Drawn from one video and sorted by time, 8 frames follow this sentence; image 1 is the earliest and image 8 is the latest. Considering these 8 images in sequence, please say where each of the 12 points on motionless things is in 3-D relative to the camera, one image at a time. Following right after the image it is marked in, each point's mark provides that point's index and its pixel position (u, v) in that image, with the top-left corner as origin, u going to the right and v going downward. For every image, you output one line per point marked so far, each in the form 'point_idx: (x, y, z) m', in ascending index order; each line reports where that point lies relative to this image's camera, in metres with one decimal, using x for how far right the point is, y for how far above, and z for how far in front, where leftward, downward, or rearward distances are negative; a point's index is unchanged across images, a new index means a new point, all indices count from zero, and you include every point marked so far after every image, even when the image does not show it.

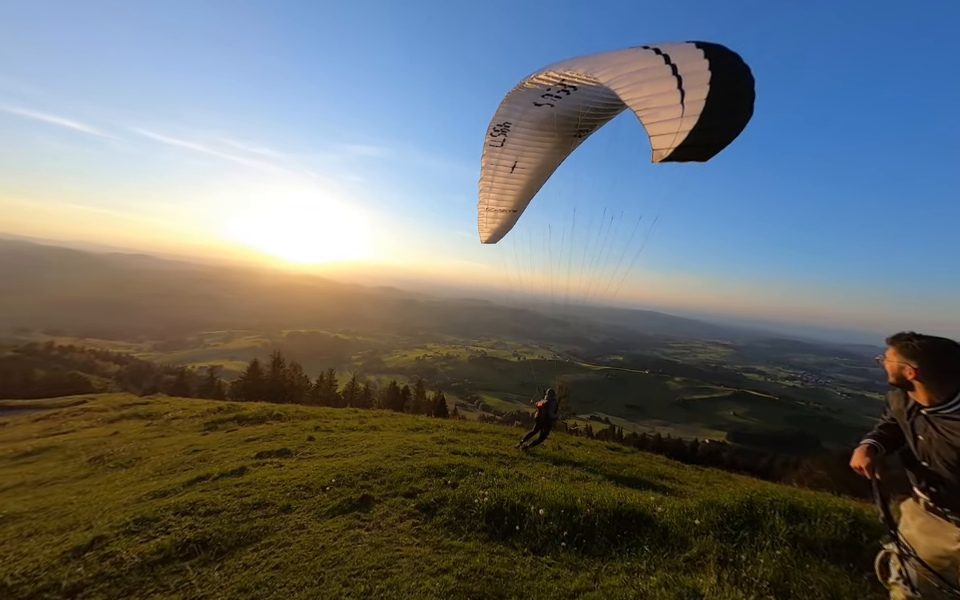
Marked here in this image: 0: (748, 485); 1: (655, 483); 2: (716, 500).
0: (+8.2, -5.8, +13.3) m
1: (+4.6, -4.8, +11.0) m
2: (+4.1, -3.5, +7.3) m
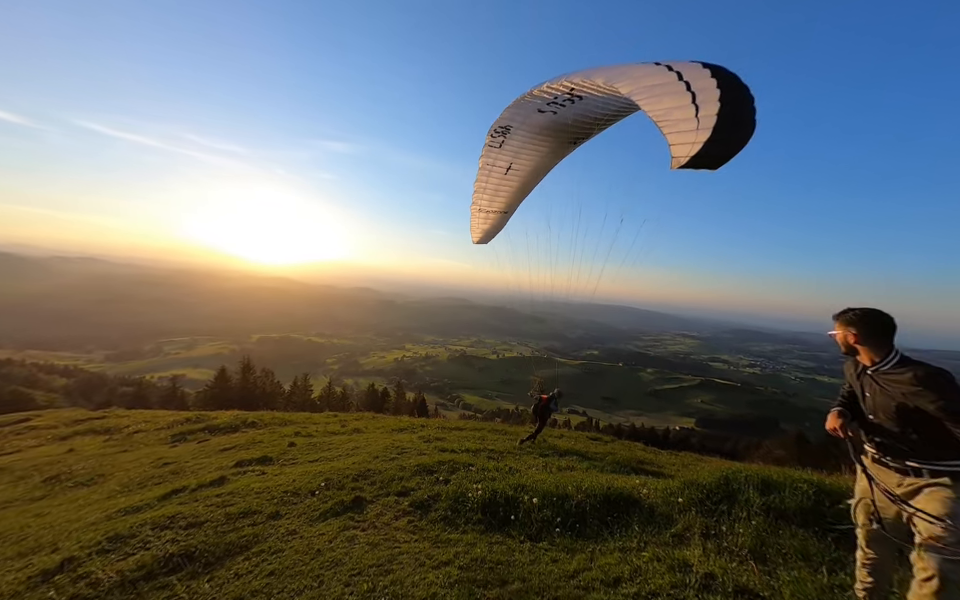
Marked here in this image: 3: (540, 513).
0: (+7.8, -5.5, +13.9) m
1: (+4.3, -4.6, +11.4) m
2: (+4.0, -3.4, +7.7) m
3: (+0.9, -3.1, +5.9) m
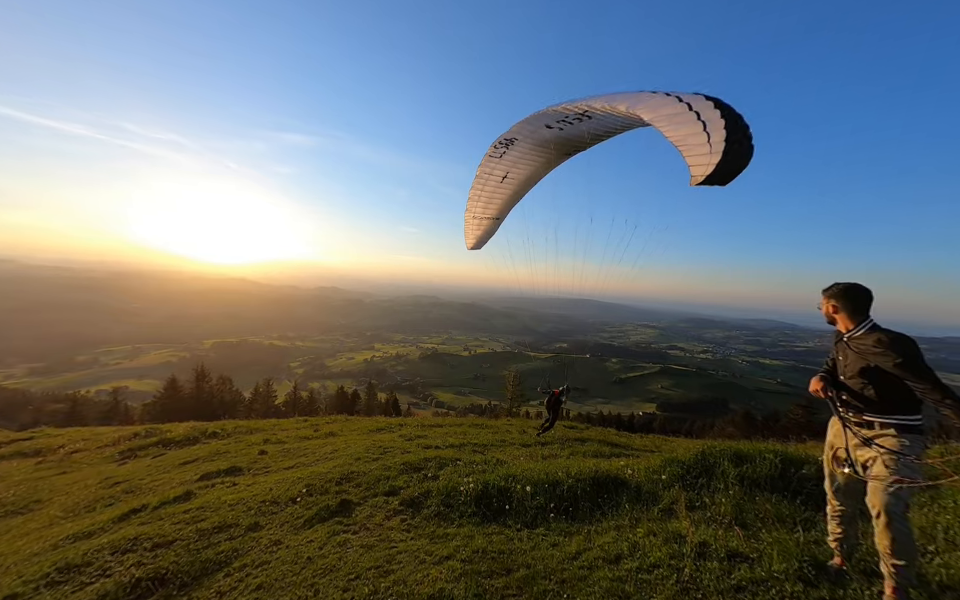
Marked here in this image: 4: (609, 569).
0: (+7.1, -5.0, +14.5) m
1: (+3.8, -4.3, +11.8) m
2: (+3.8, -3.1, +8.1) m
3: (+0.8, -2.9, +6.0) m
4: (+1.3, -2.6, +4.0) m
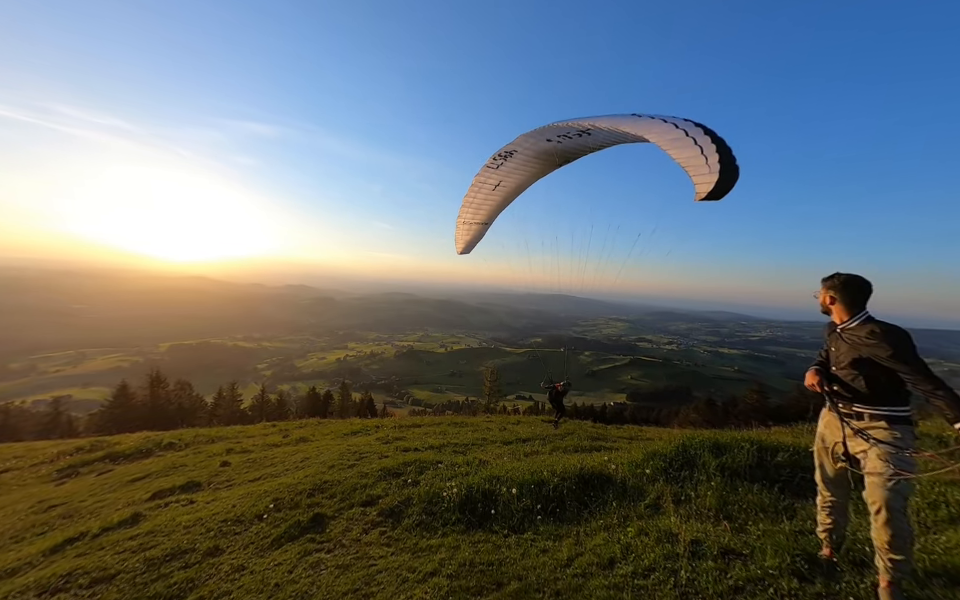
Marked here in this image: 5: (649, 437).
0: (+6.4, -4.7, +14.7) m
1: (+3.2, -4.1, +11.7) m
2: (+3.4, -2.9, +8.0) m
3: (+0.6, -2.9, +5.8) m
4: (+1.1, -2.6, +3.8) m
5: (+5.4, -4.4, +13.3) m
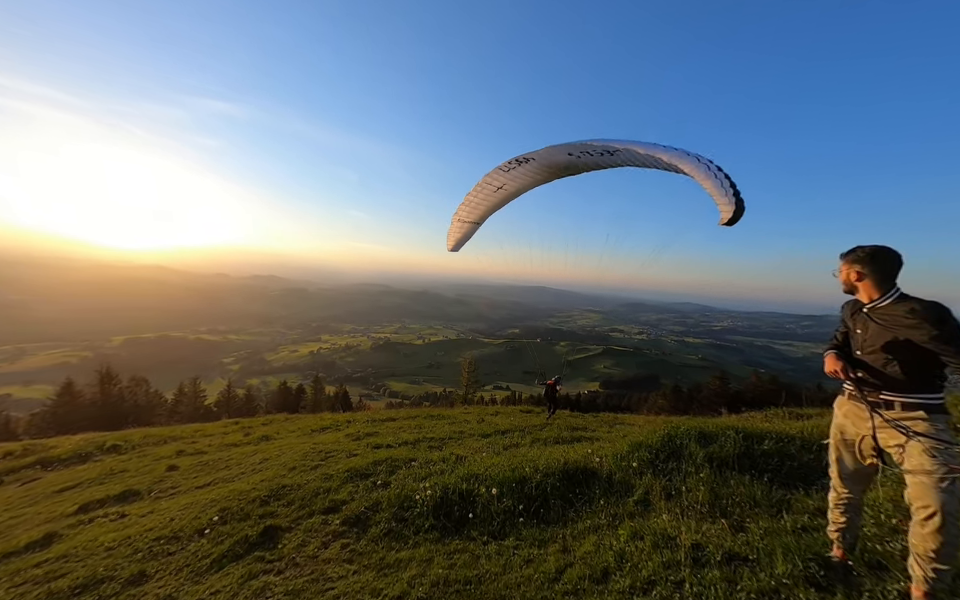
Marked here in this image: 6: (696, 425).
0: (+5.6, -4.3, +14.5) m
1: (+2.6, -3.8, +11.4) m
2: (+3.0, -2.6, +7.7) m
3: (+0.3, -2.6, +5.3) m
4: (+0.9, -2.4, +3.4) m
5: (+4.6, -4.0, +13.0) m
6: (+5.2, -3.0, +9.9) m
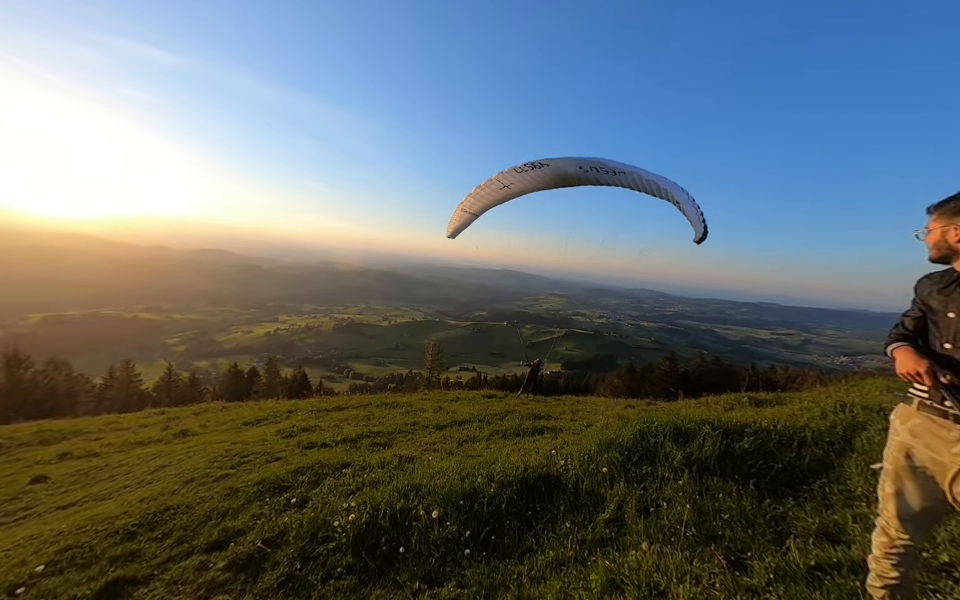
0: (+4.1, -3.7, +13.9) m
1: (+1.4, -3.3, +10.5) m
2: (+2.1, -2.3, +6.8) m
3: (-0.4, -2.3, +4.2) m
4: (+0.5, -2.2, +2.3) m
5: (+3.3, -3.4, +12.3) m
6: (+4.2, -2.6, +9.2) m
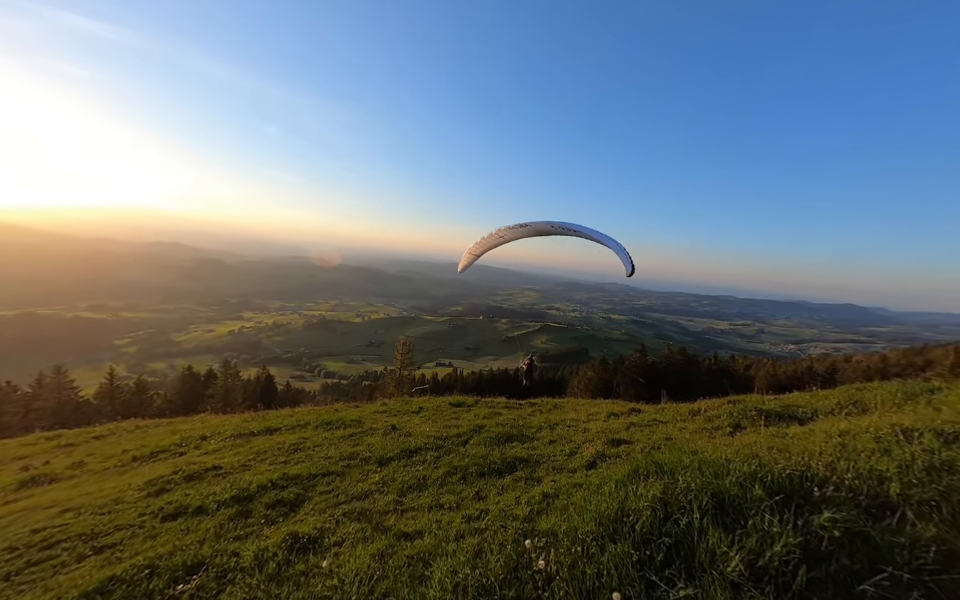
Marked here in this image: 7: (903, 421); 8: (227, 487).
0: (+3.0, -3.6, +11.7) m
1: (+0.5, -3.2, +8.1) m
2: (+1.4, -2.3, +4.4) m
3: (-0.9, -2.4, +1.7) m
4: (0.0, -2.2, -0.1) m
5: (+2.3, -3.3, +10.1) m
6: (+3.4, -2.5, +6.9) m
7: (+7.4, -2.2, +7.2) m
8: (-4.2, -3.0, +6.8) m
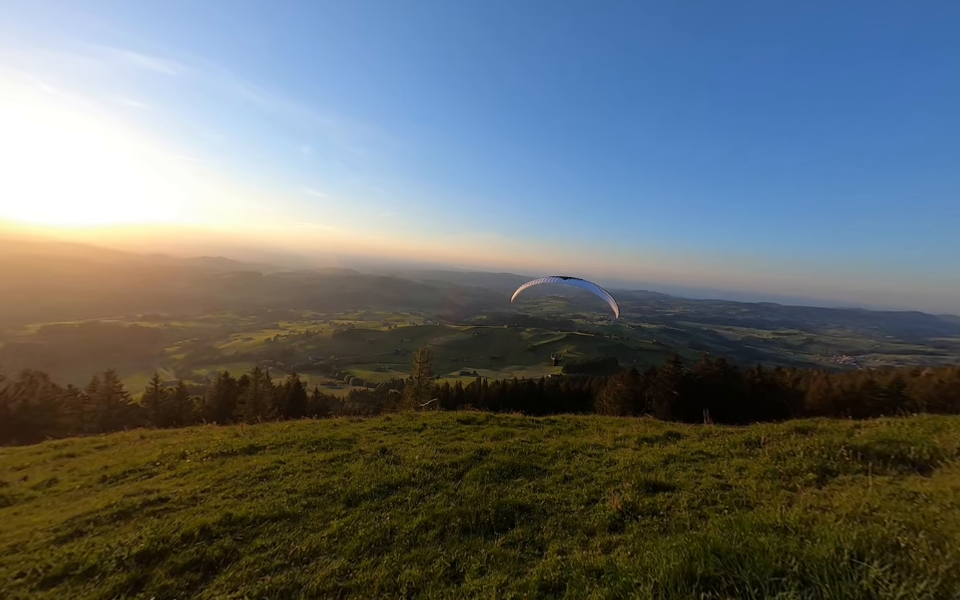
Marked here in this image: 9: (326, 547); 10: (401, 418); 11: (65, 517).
0: (+3.2, -3.6, +9.5) m
1: (+0.4, -3.2, +6.2) m
2: (+1.0, -2.2, +2.4) m
3: (-1.6, -2.2, -0.1) m
4: (-0.8, -2.0, -2.0) m
5: (+2.3, -3.3, +7.9) m
6: (+3.1, -2.5, +4.8) m
7: (+7.1, -2.1, +4.7) m
8: (-4.4, -3.0, +5.2) m
9: (-1.8, -3.1, +5.3) m
10: (-2.9, -4.4, +14.8) m
11: (-6.7, -3.2, +6.6) m
